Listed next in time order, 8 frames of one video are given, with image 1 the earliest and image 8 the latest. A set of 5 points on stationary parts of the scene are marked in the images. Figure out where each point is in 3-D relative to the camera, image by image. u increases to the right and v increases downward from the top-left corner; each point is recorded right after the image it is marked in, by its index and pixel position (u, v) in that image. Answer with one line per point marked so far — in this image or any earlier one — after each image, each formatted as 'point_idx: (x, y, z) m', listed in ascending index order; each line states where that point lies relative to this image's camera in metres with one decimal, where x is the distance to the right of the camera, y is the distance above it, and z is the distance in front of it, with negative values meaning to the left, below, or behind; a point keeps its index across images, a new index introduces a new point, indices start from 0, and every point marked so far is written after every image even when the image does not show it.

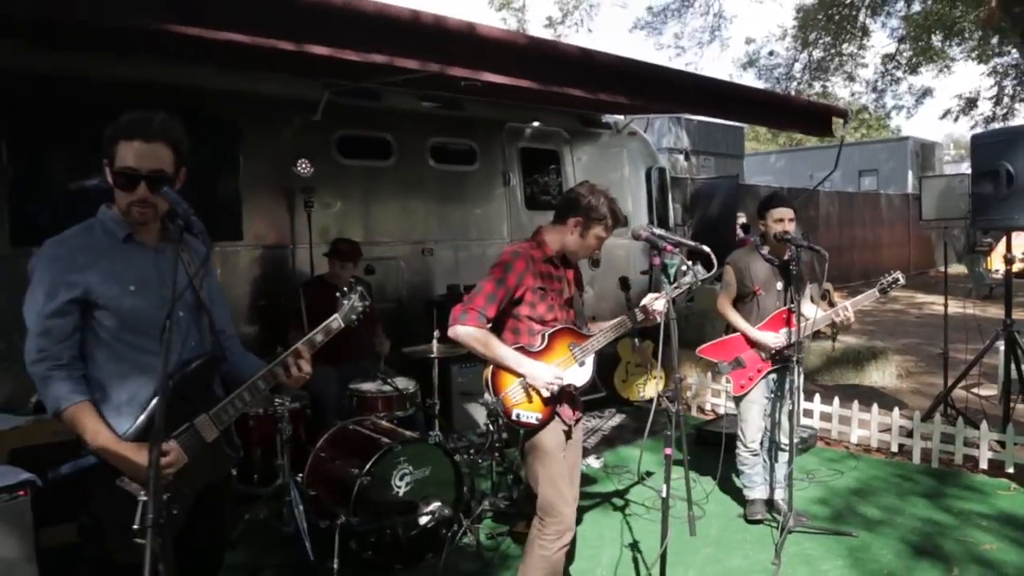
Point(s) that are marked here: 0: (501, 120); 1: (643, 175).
0: (-0.1, +1.4, +6.2) m
1: (+1.3, +1.1, +7.5) m
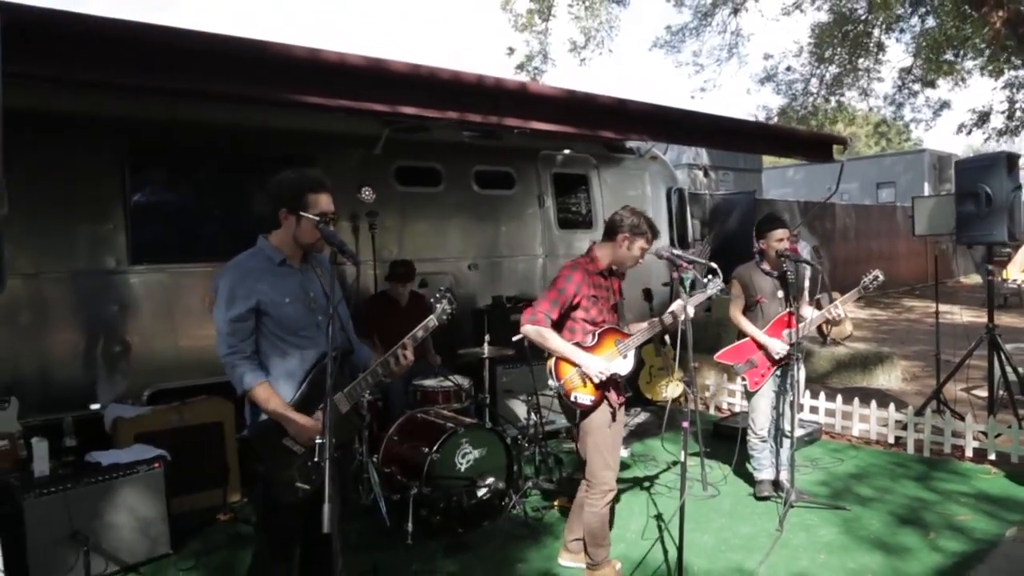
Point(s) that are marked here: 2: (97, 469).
0: (+0.2, +1.3, +7.0) m
1: (+1.6, +1.0, +8.2) m
2: (-2.1, -0.9, +3.9) m
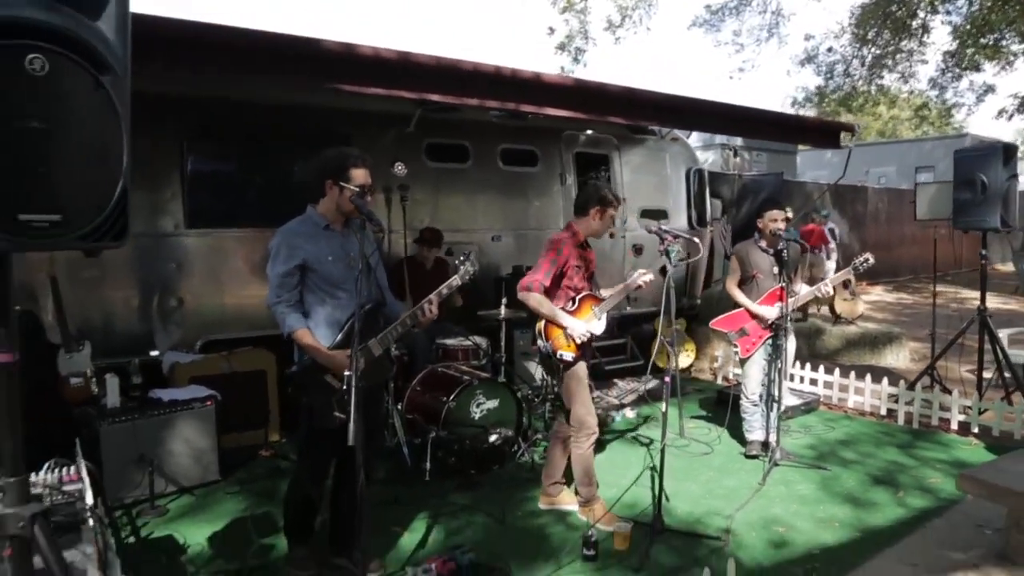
0: (+0.5, +1.5, +7.4) m
1: (+1.9, +1.3, +8.6) m
2: (-2.1, -0.7, +4.5) m
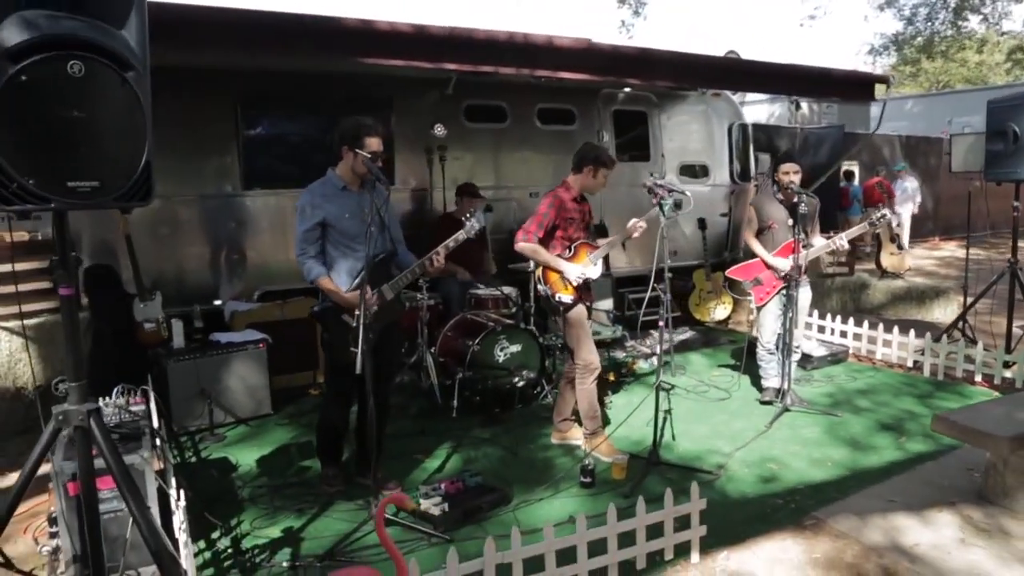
0: (+0.8, +2.0, +7.6) m
1: (+2.4, +1.8, +8.6) m
2: (-2.0, -0.4, +5.1) m
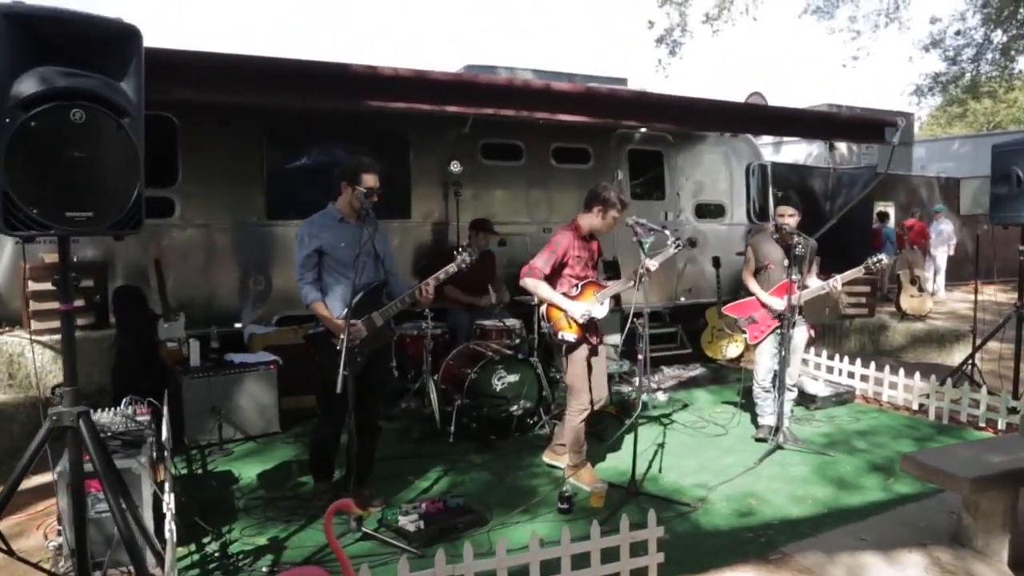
0: (+1.0, +1.6, +7.8) m
1: (+2.6, +1.4, +8.7) m
2: (-2.0, -0.5, +5.4) m
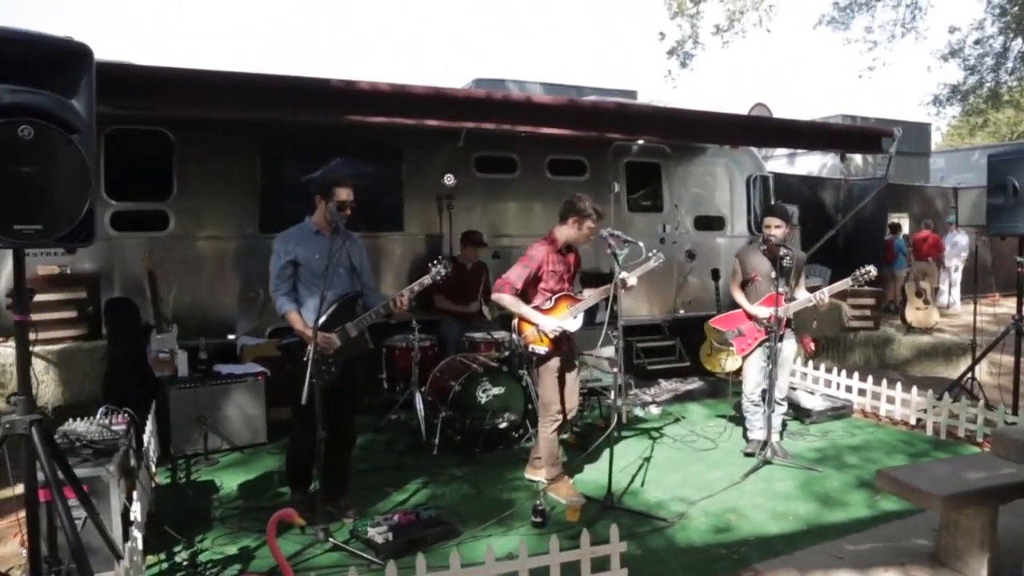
0: (+1.0, +1.5, +7.8) m
1: (+2.6, +1.2, +8.7) m
2: (-2.1, -0.6, +5.5) m
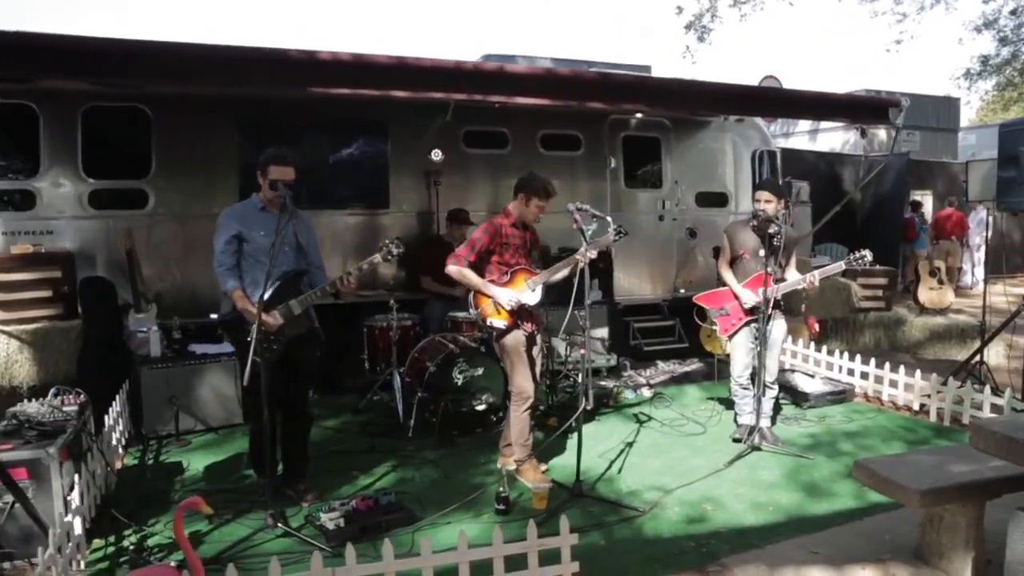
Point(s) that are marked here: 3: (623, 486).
0: (+0.9, +1.7, +7.5) m
1: (+2.6, +1.4, +8.3) m
2: (-2.3, -0.5, +5.4) m
3: (+0.6, -1.1, +4.4) m
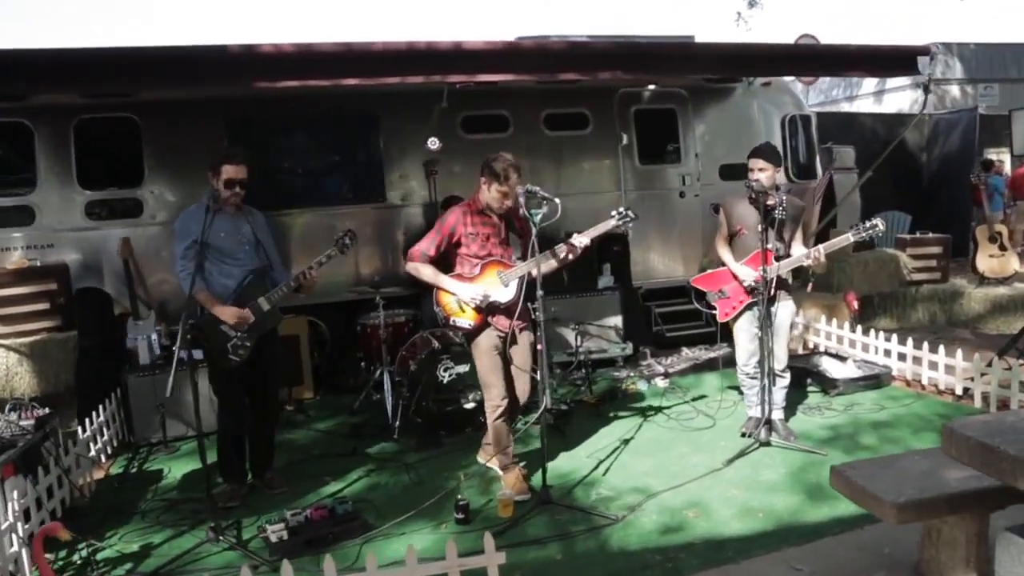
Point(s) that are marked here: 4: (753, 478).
0: (+1.0, +1.9, +7.1) m
1: (+2.7, +1.7, +7.7) m
2: (-2.3, -0.5, +5.3) m
3: (+0.5, -1.1, +4.1) m
4: (+1.3, -1.0, +4.2) m
